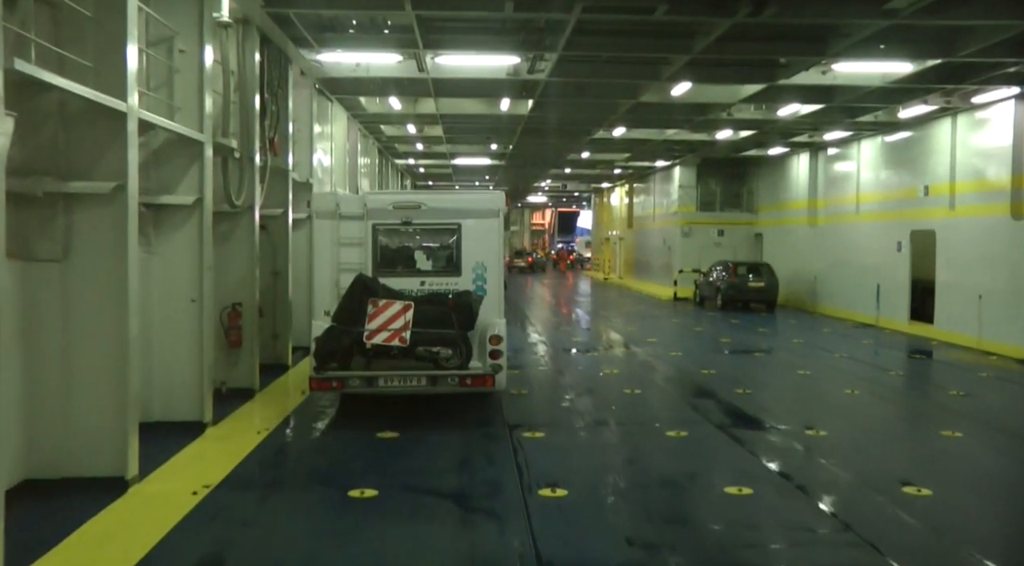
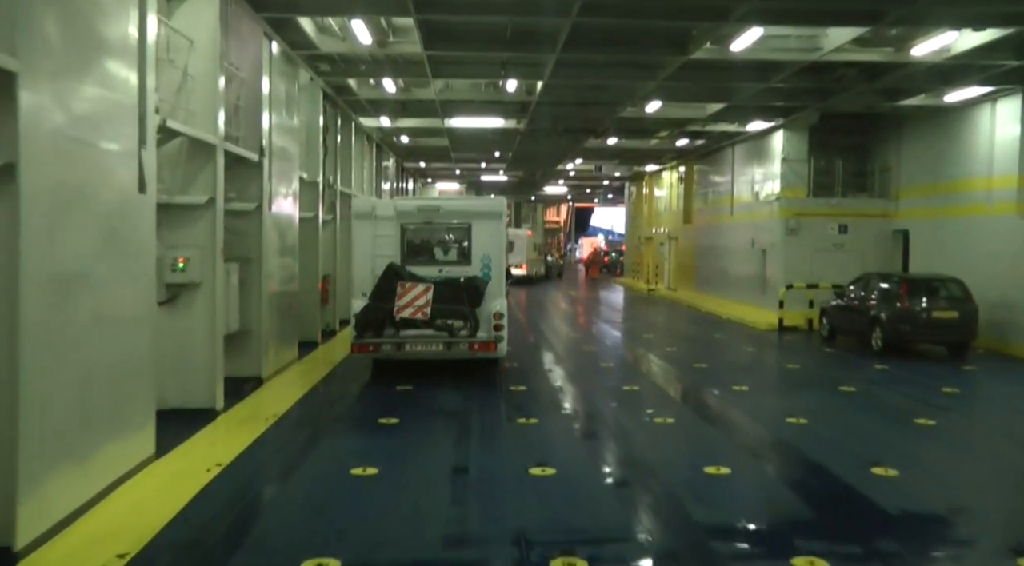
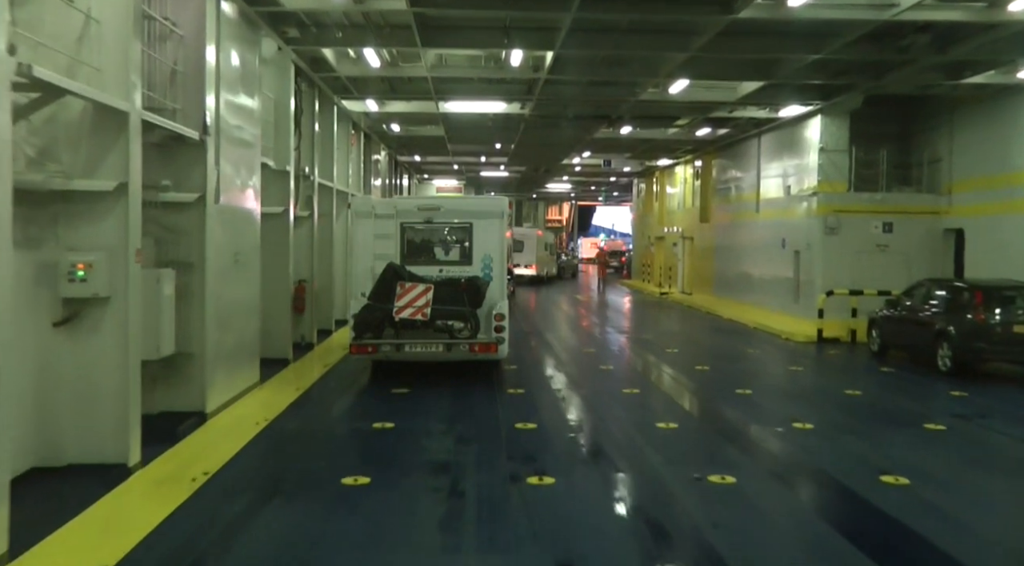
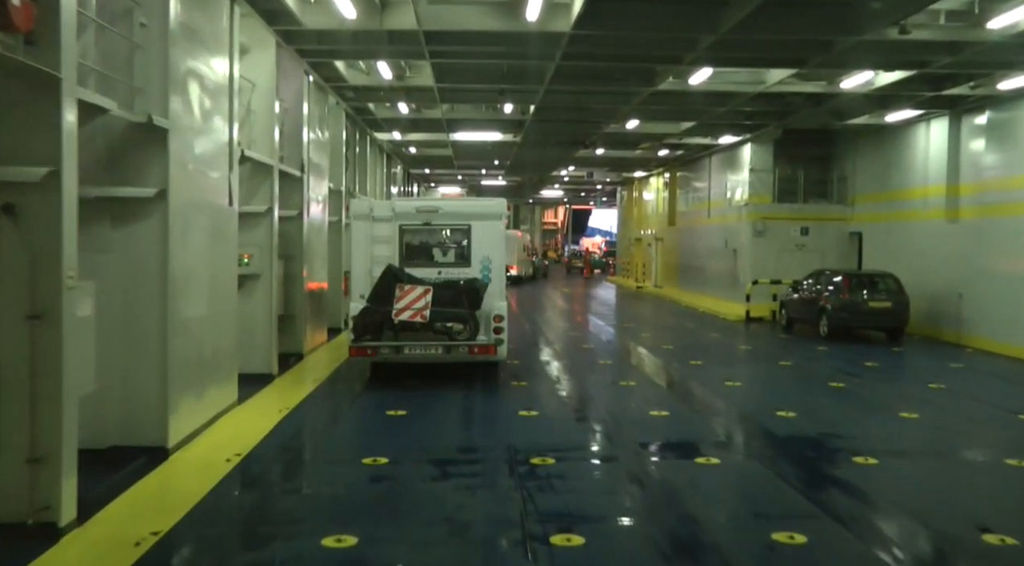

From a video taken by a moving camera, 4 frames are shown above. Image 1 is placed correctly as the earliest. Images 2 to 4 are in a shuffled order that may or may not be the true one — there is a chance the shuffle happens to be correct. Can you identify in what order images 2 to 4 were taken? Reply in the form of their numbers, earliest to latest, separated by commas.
4, 2, 3
